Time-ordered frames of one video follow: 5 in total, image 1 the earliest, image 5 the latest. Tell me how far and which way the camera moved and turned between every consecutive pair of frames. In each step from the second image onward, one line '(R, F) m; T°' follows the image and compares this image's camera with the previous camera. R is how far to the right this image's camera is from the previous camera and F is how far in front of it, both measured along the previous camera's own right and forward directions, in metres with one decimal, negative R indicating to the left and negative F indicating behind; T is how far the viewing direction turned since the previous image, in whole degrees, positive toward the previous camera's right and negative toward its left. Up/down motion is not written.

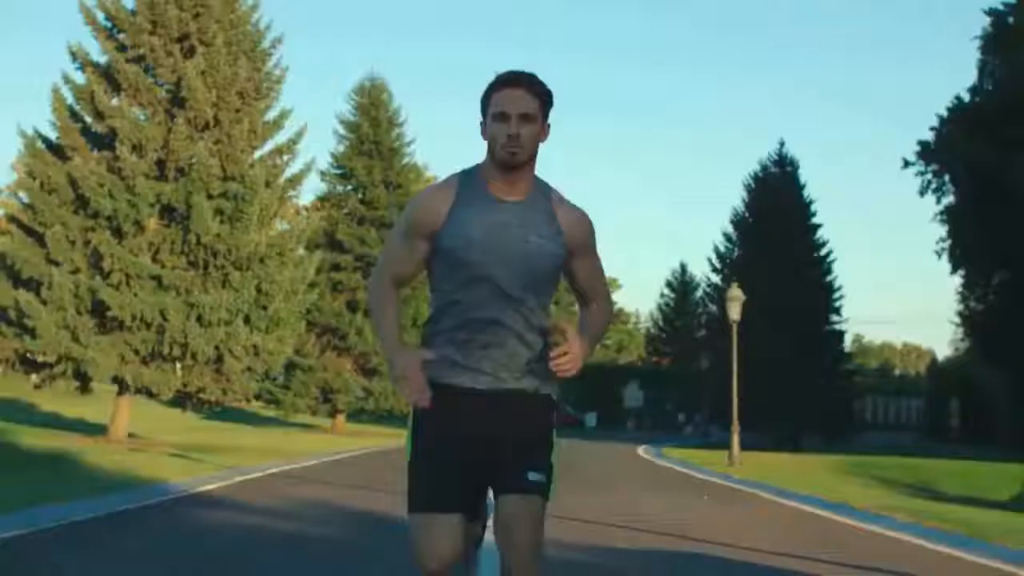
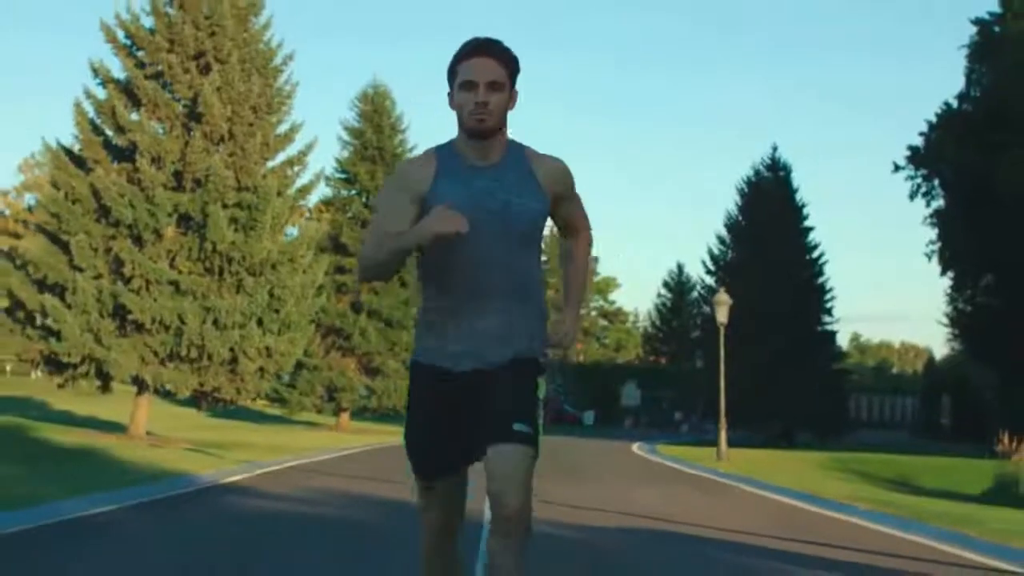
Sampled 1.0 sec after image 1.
(0.0, -1.3) m; 0°
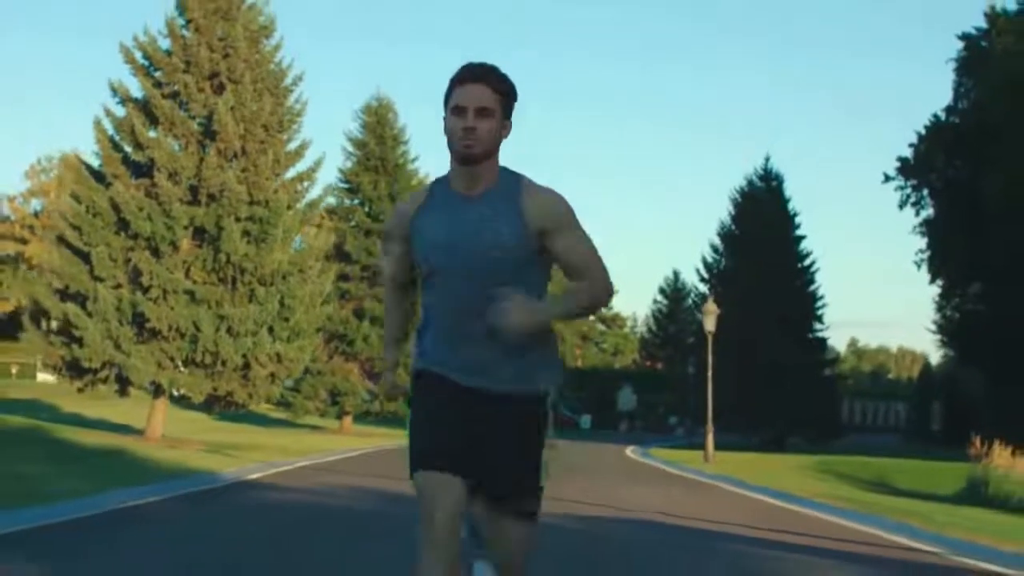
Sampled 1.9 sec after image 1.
(0.0, -1.3) m; 0°
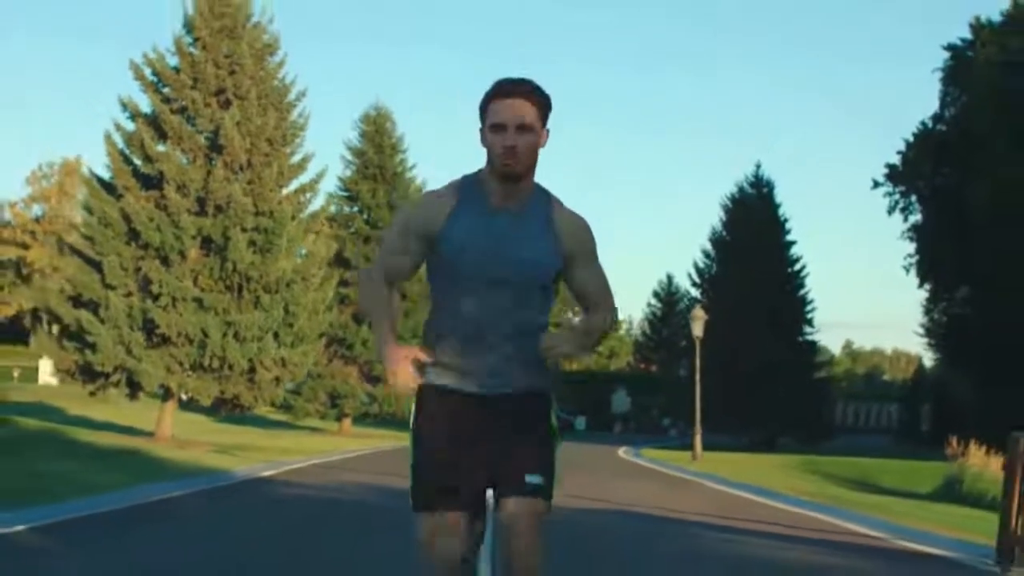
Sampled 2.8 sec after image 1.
(0.0, -1.0) m; 0°
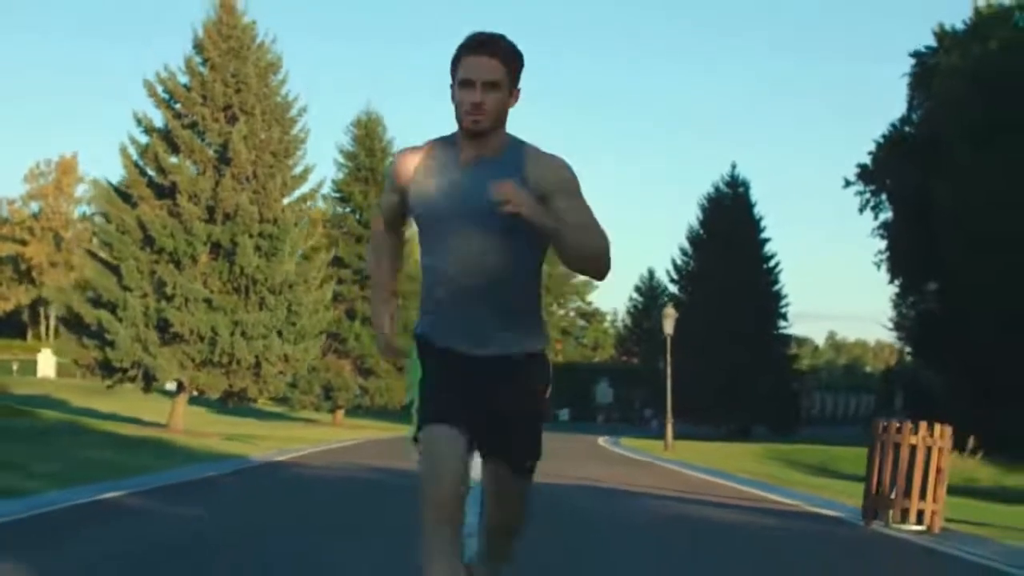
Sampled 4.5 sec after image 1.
(0.0, -2.2) m; +1°
